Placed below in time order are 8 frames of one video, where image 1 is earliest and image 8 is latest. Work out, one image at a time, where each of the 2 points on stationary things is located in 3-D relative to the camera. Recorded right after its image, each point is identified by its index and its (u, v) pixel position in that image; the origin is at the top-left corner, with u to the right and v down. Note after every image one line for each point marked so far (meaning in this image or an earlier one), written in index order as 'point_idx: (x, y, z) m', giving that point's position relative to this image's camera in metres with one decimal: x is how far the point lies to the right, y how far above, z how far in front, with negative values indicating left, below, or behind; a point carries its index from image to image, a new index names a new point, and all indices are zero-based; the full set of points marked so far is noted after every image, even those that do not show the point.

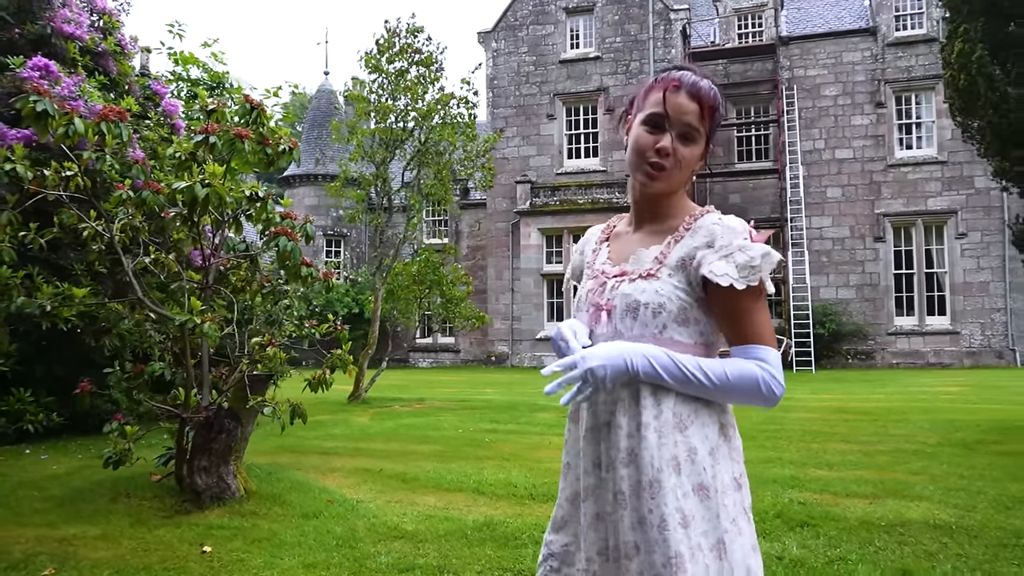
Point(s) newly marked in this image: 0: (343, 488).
0: (-1.1, -1.3, +5.1) m
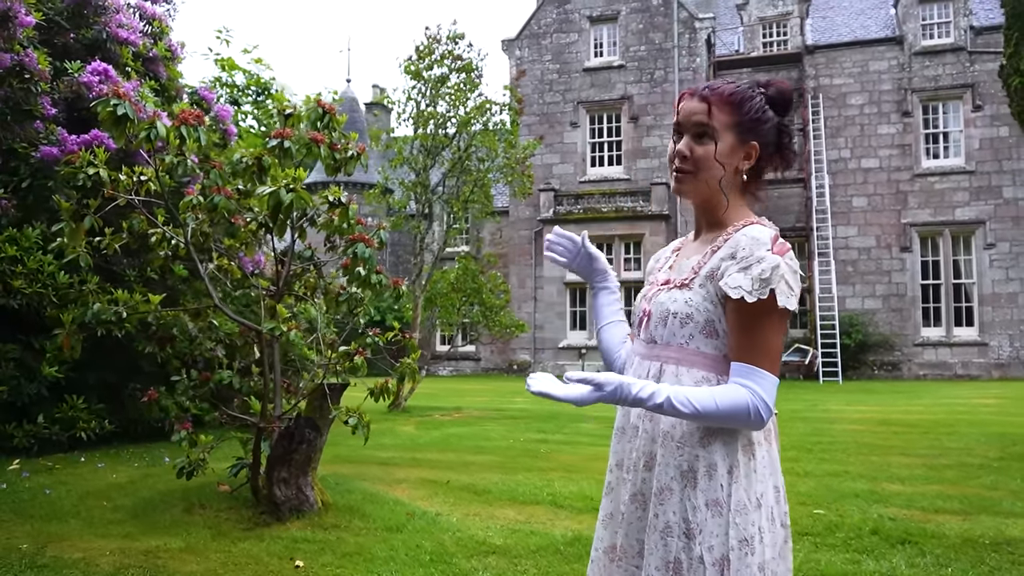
0: (-0.6, -1.3, +5.0) m
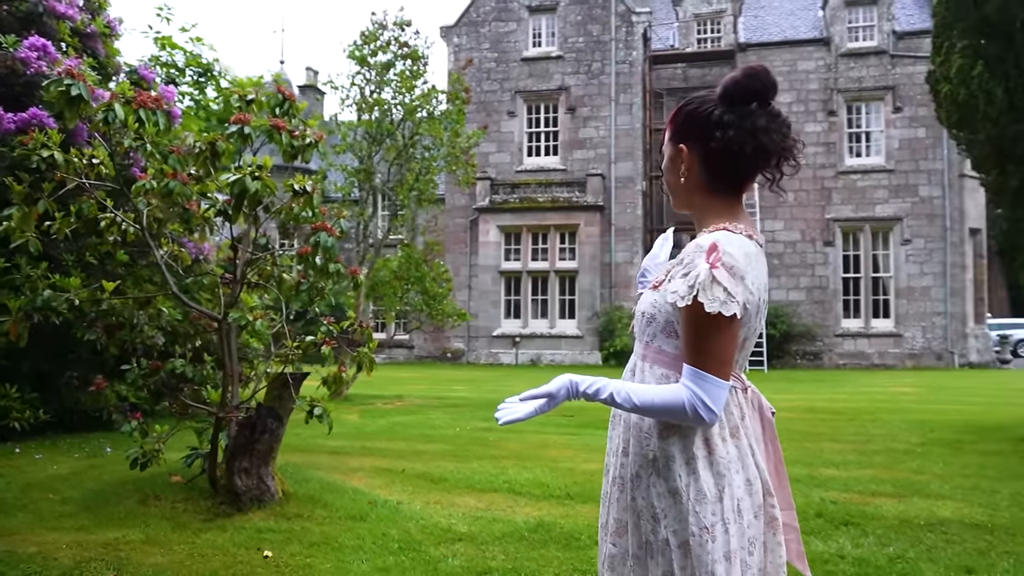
0: (-0.8, -1.3, +5.0) m
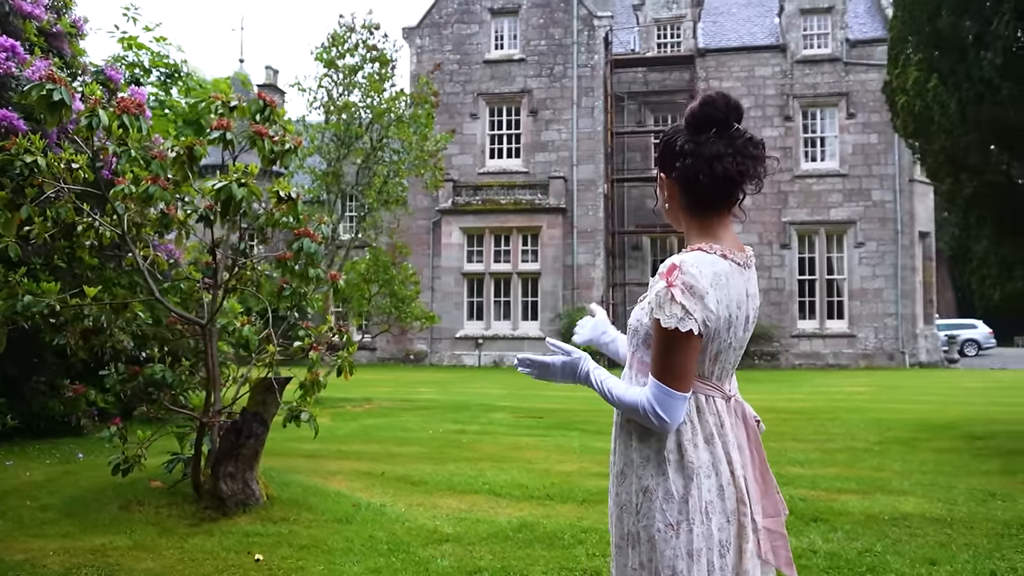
0: (-1.0, -1.3, +5.1) m
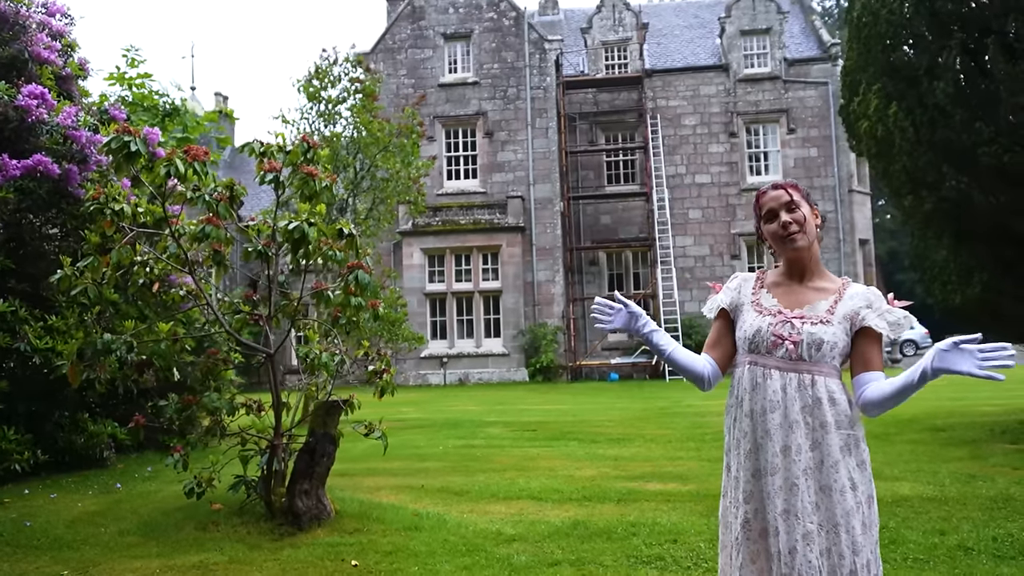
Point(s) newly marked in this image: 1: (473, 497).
0: (-0.7, -1.5, +5.4) m
1: (-0.3, -1.5, +5.6) m
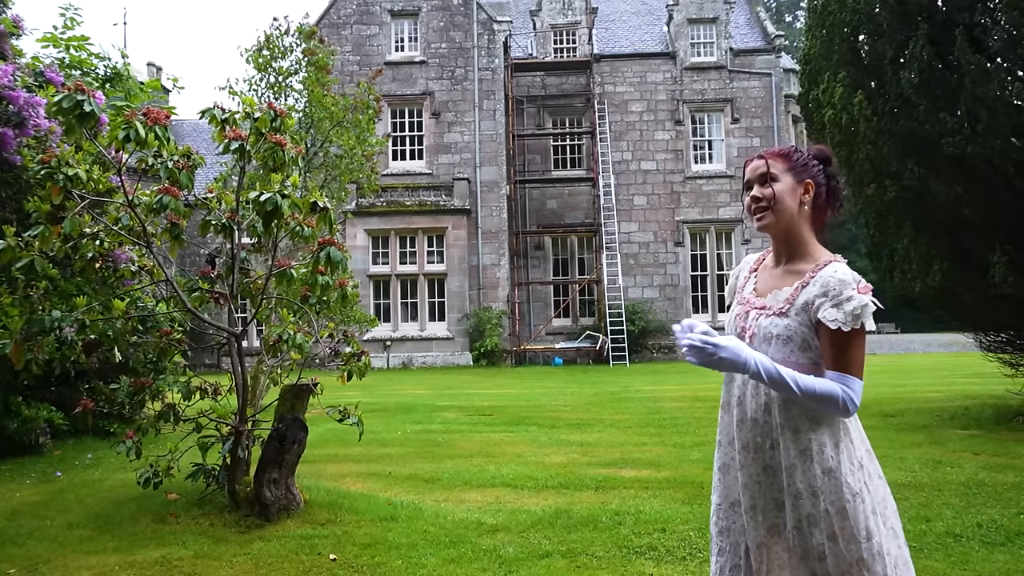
0: (-0.9, -1.3, +5.2) m
1: (-0.5, -1.3, +5.4) m
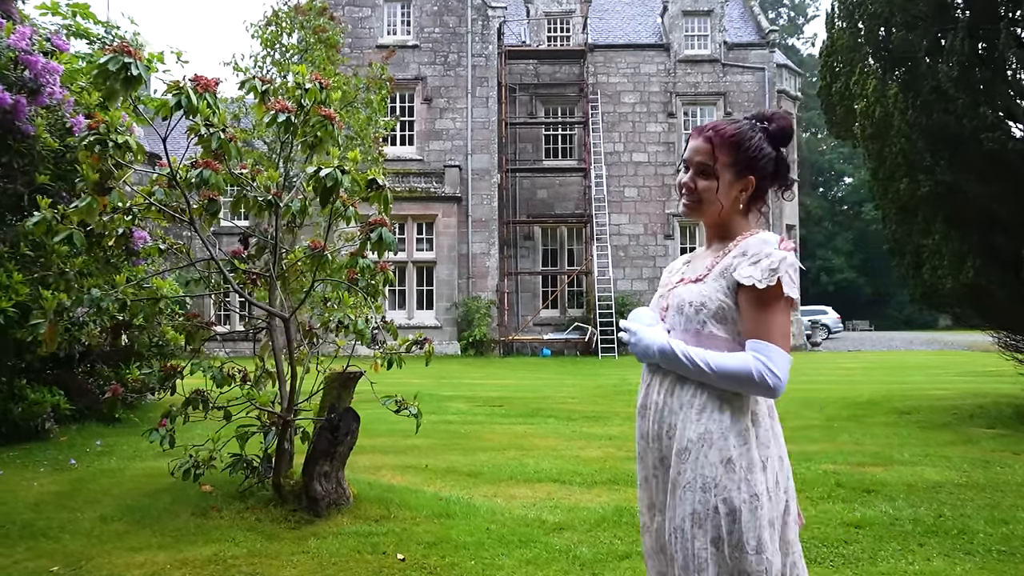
0: (-0.6, -1.2, +5.0) m
1: (-0.2, -1.2, +5.2) m
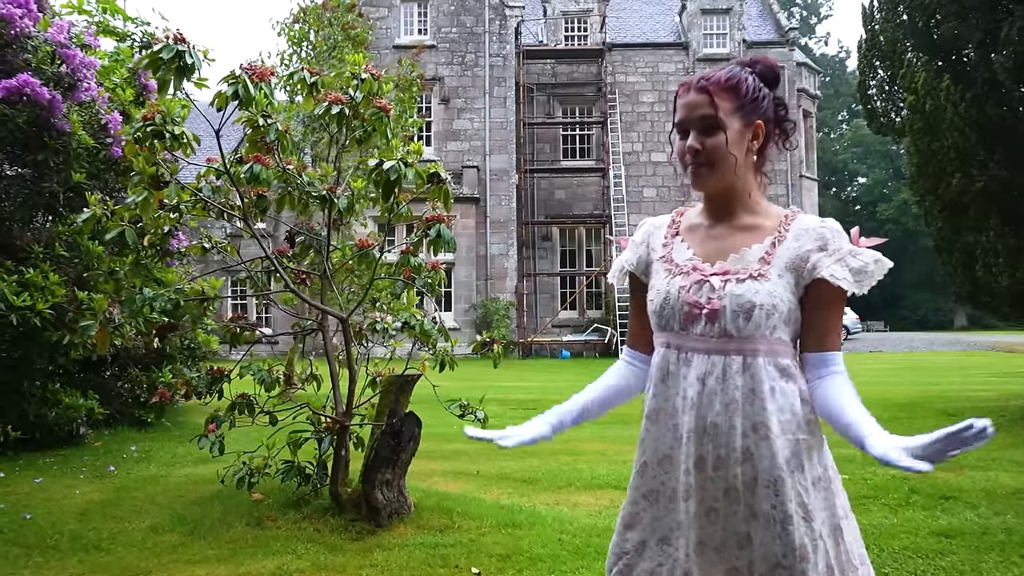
0: (-0.2, -1.2, +4.8) m
1: (+0.2, -1.2, +5.0) m
